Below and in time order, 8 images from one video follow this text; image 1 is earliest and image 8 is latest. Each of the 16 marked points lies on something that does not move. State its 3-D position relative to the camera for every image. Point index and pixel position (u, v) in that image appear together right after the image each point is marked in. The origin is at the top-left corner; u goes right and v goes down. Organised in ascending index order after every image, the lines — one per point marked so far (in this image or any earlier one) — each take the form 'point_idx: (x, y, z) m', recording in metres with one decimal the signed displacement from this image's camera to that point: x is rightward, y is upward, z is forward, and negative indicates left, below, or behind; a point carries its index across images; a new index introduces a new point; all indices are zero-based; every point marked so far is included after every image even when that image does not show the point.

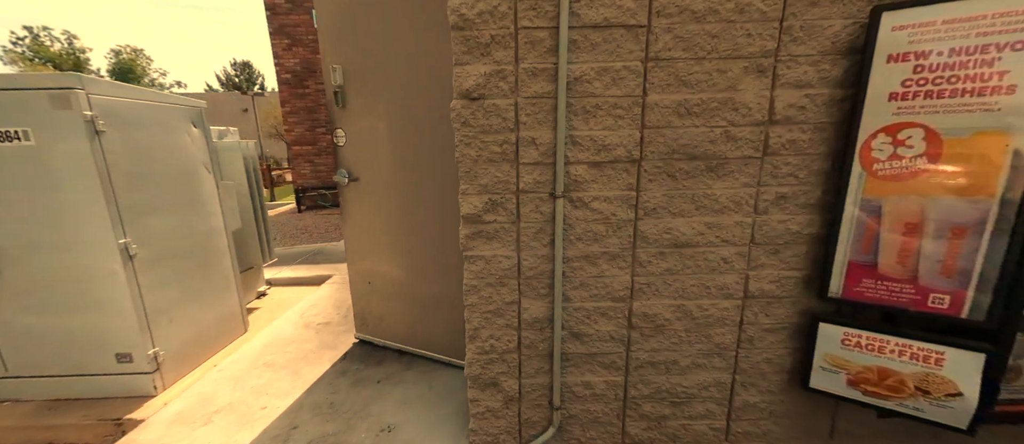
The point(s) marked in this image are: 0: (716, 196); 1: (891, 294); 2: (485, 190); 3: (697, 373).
0: (+0.9, +0.1, +1.8) m
1: (+1.5, -0.3, +1.7) m
2: (-0.1, +0.1, +1.8) m
3: (+0.9, -0.7, +2.0) m
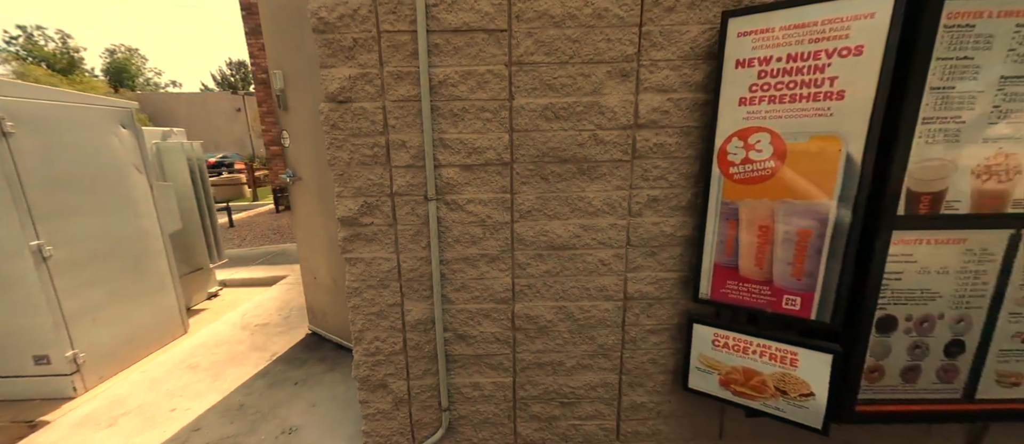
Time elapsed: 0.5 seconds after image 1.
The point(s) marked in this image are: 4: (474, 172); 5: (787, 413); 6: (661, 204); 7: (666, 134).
0: (+0.3, +0.1, +1.8) m
1: (+1.0, -0.3, +1.7) m
2: (-0.7, +0.1, +1.8) m
3: (+0.4, -0.8, +2.0) m
4: (-0.2, +0.2, +1.8) m
5: (+1.1, -0.8, +1.7) m
6: (+0.7, +0.1, +1.8) m
7: (+0.7, +0.4, +1.7) m
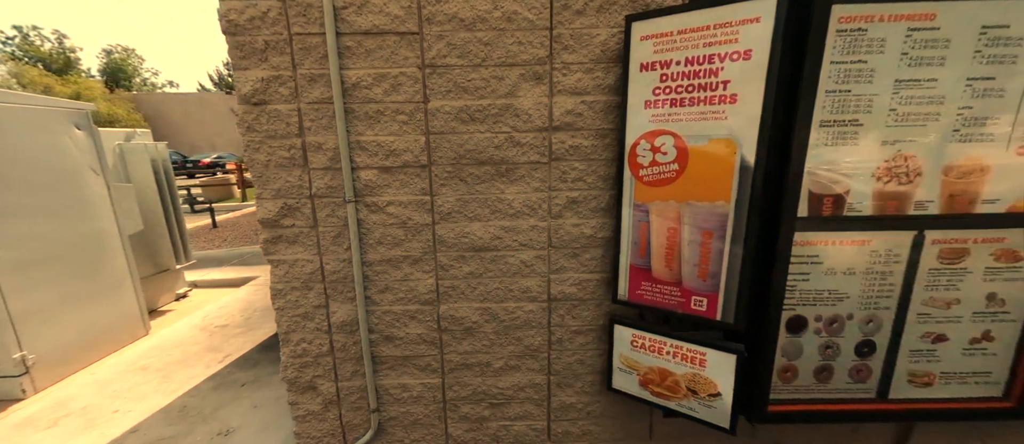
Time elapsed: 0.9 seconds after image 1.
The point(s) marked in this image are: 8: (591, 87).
0: (0.0, +0.1, +1.8) m
1: (+0.6, -0.3, +1.7) m
2: (-1.0, +0.1, +1.8) m
3: (0.0, -0.8, +2.1) m
4: (-0.5, +0.2, +1.8) m
5: (+0.8, -0.8, +1.7) m
6: (+0.3, +0.1, +1.8) m
7: (+0.3, +0.4, +1.8) m
8: (+0.3, +0.6, +1.7) m
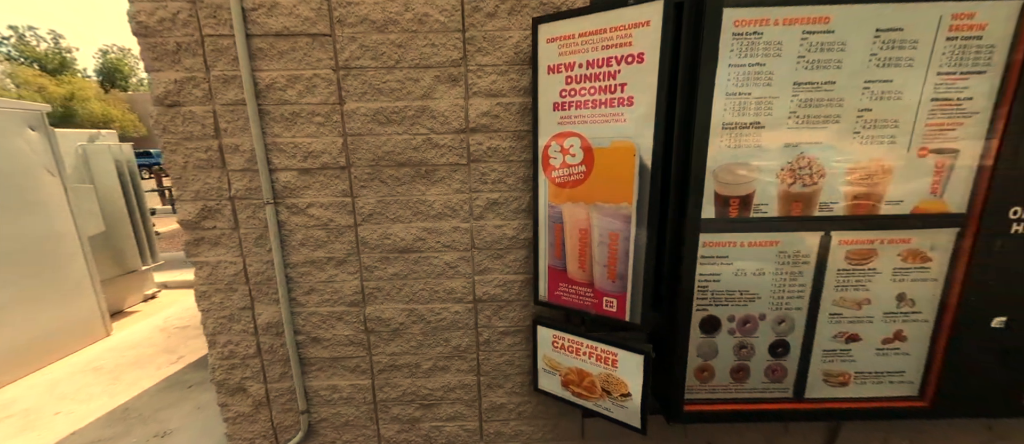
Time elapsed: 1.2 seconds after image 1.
0: (-0.4, +0.1, +1.8) m
1: (+0.3, -0.3, +1.7) m
2: (-1.4, +0.1, +1.8) m
3: (-0.4, -0.8, +2.1) m
4: (-0.9, +0.2, +1.8) m
5: (+0.4, -0.8, +1.7) m
6: (0.0, +0.1, +1.8) m
7: (-0.1, +0.4, +1.8) m
8: (0.0, +0.6, +1.7) m
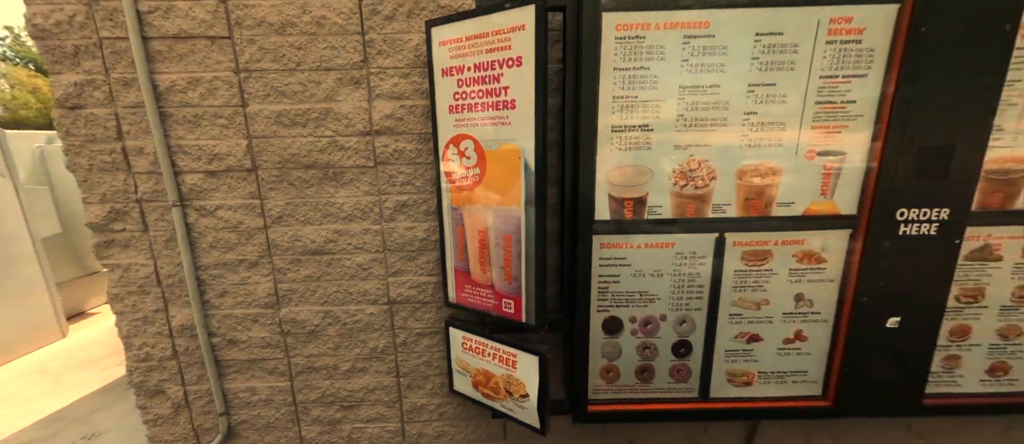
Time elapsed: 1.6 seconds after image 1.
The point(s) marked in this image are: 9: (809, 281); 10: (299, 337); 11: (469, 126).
0: (-0.8, +0.1, +1.8) m
1: (-0.1, -0.3, +1.7) m
2: (-1.8, +0.1, +1.8) m
3: (-0.8, -0.8, +2.1) m
4: (-1.3, +0.2, +1.8) m
5: (0.0, -0.8, +1.7) m
6: (-0.5, +0.1, +1.9) m
7: (-0.5, +0.4, +1.8) m
8: (-0.4, +0.5, +1.7) m
9: (+1.2, -0.2, +1.7) m
10: (-1.0, -0.6, +2.0) m
11: (-0.2, +0.4, +1.6) m
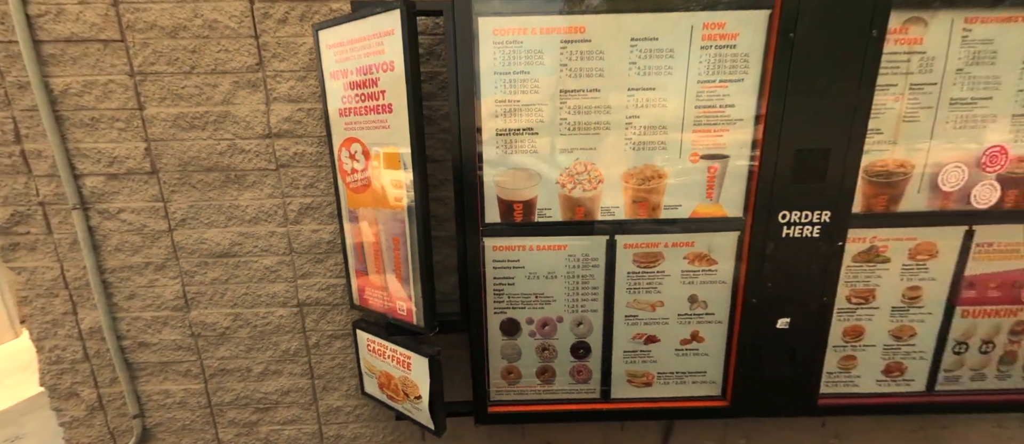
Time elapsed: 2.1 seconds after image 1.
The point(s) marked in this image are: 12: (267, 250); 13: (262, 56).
0: (-1.2, +0.1, +1.8) m
1: (-0.6, -0.3, +1.7) m
2: (-2.2, +0.1, +1.8) m
3: (-1.2, -0.8, +2.1) m
4: (-1.7, +0.2, +1.8) m
5: (-0.4, -0.8, +1.7) m
6: (-0.9, 0.0, +1.9) m
7: (-0.9, +0.3, +1.8) m
8: (-0.9, +0.5, +1.7) m
9: (+0.8, -0.2, +1.7) m
10: (-1.5, -0.6, +2.0) m
11: (-0.6, +0.4, +1.6) m
12: (-1.1, -0.1, +1.9) m
13: (-1.0, +0.7, +1.7) m
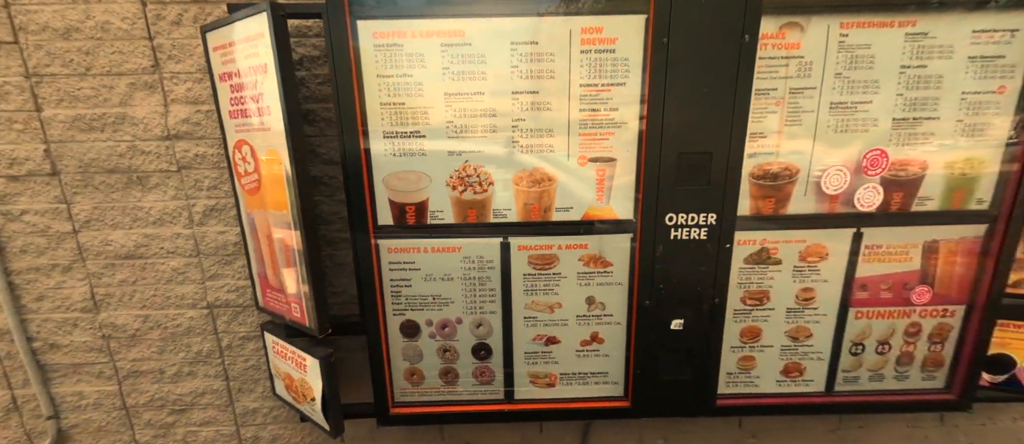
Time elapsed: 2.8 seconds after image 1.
0: (-1.6, +0.1, +1.8) m
1: (-1.0, -0.3, +1.7) m
2: (-2.6, +0.1, +1.8) m
3: (-1.6, -0.8, +2.1) m
4: (-2.1, +0.2, +1.8) m
5: (-0.8, -0.8, +1.7) m
6: (-1.3, 0.0, +1.9) m
7: (-1.3, +0.3, +1.8) m
8: (-1.3, +0.5, +1.7) m
9: (+0.4, -0.3, +1.7) m
10: (-1.9, -0.6, +2.0) m
11: (-1.0, +0.3, +1.6) m
12: (-1.6, -0.1, +1.9) m
13: (-1.4, +0.7, +1.7) m
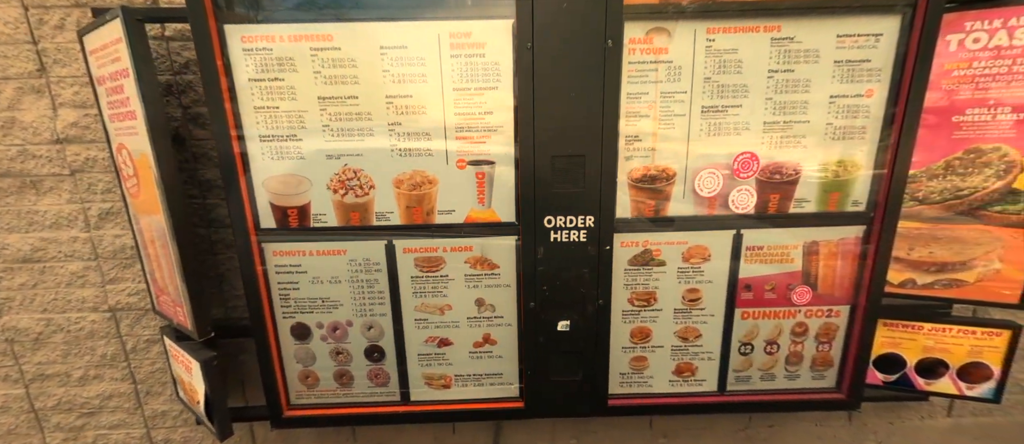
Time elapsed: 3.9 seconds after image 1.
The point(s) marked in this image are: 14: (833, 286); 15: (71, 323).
0: (-2.1, 0.0, +1.8) m
1: (-1.5, -0.4, +1.7) m
2: (-3.1, +0.1, +1.8) m
3: (-2.1, -0.8, +2.1) m
4: (-2.6, +0.2, +1.8) m
5: (-1.3, -0.8, +1.8) m
6: (-1.8, 0.0, +1.9) m
7: (-1.8, +0.3, +1.8) m
8: (-1.8, +0.5, +1.7) m
9: (-0.1, -0.3, +1.7) m
10: (-2.4, -0.6, +2.0) m
11: (-1.5, +0.3, +1.6) m
12: (-2.0, -0.2, +1.9) m
13: (-1.9, +0.7, +1.7) m
14: (+1.3, -0.3, +1.7) m
15: (-2.1, -0.5, +2.0) m
